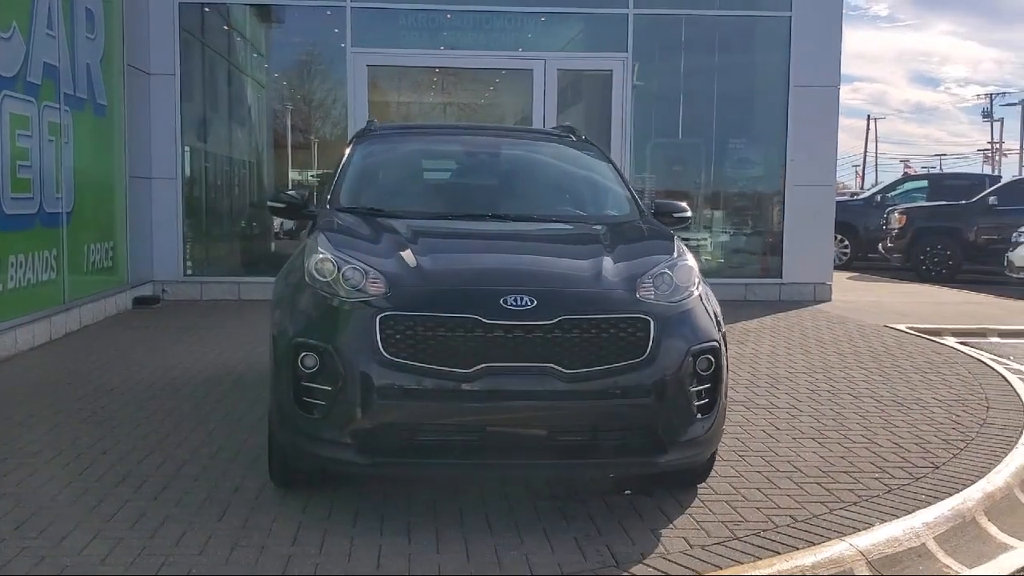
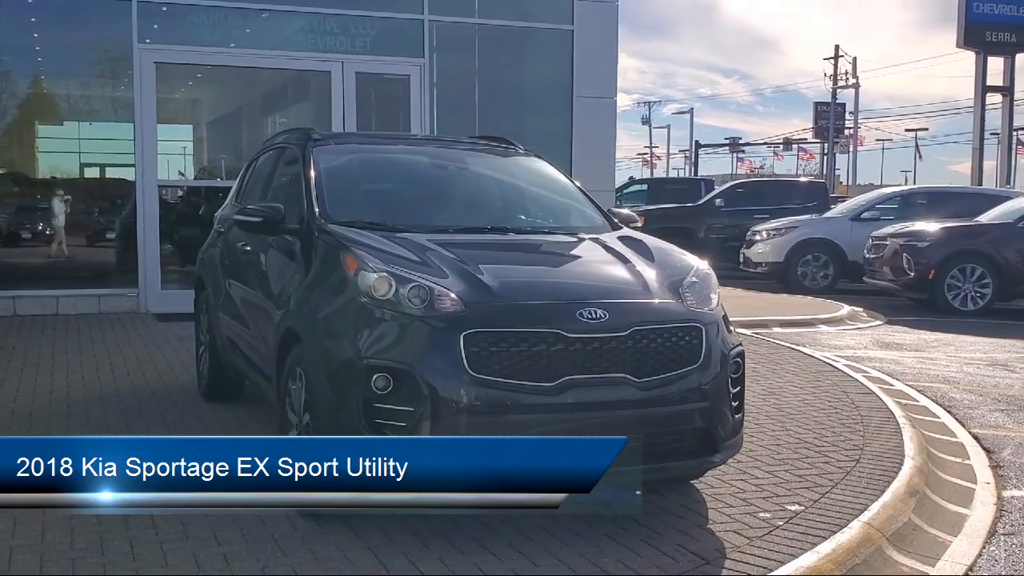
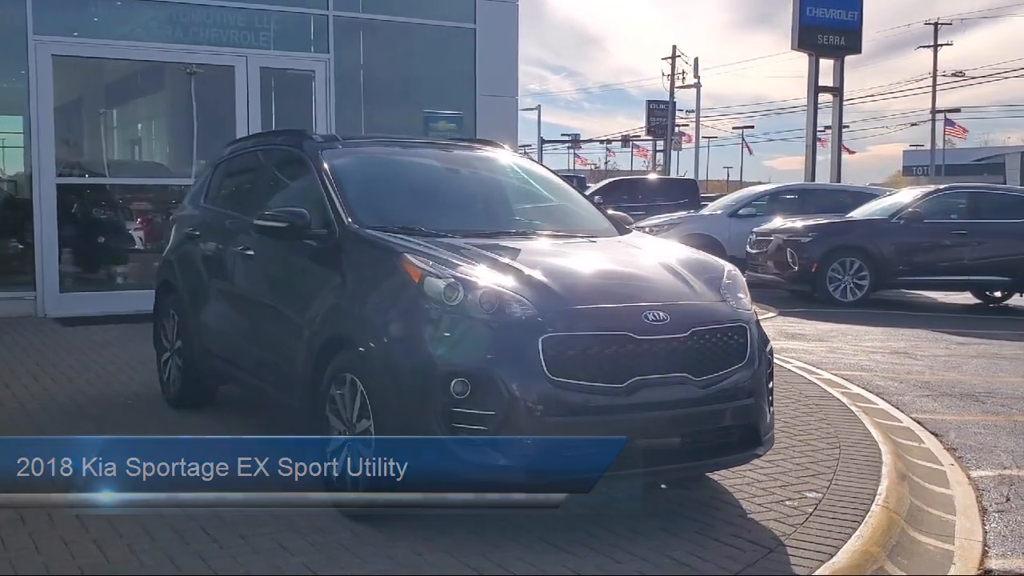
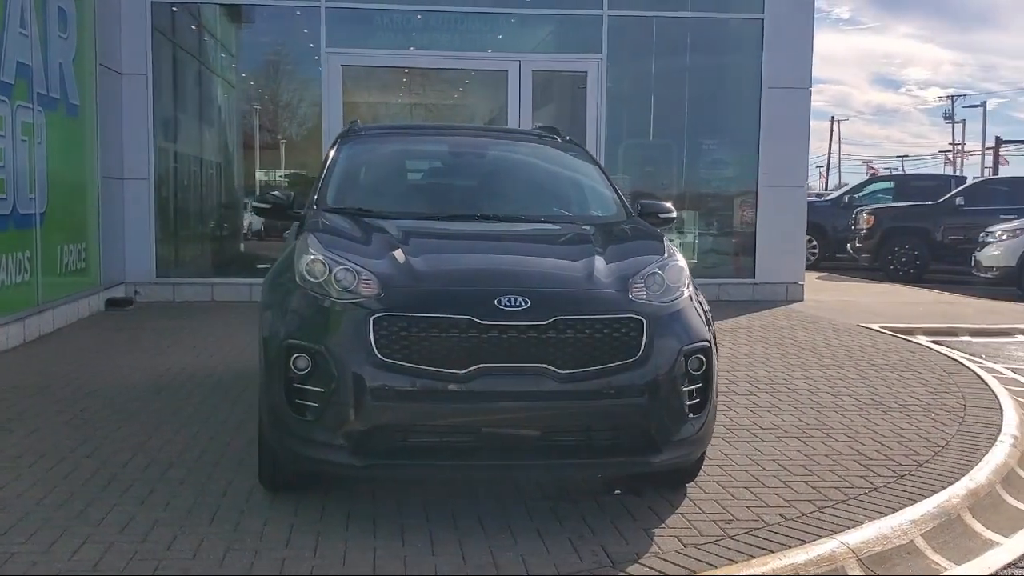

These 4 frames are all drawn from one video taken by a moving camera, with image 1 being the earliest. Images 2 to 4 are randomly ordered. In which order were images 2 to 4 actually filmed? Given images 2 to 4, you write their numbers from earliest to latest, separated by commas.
4, 2, 3
